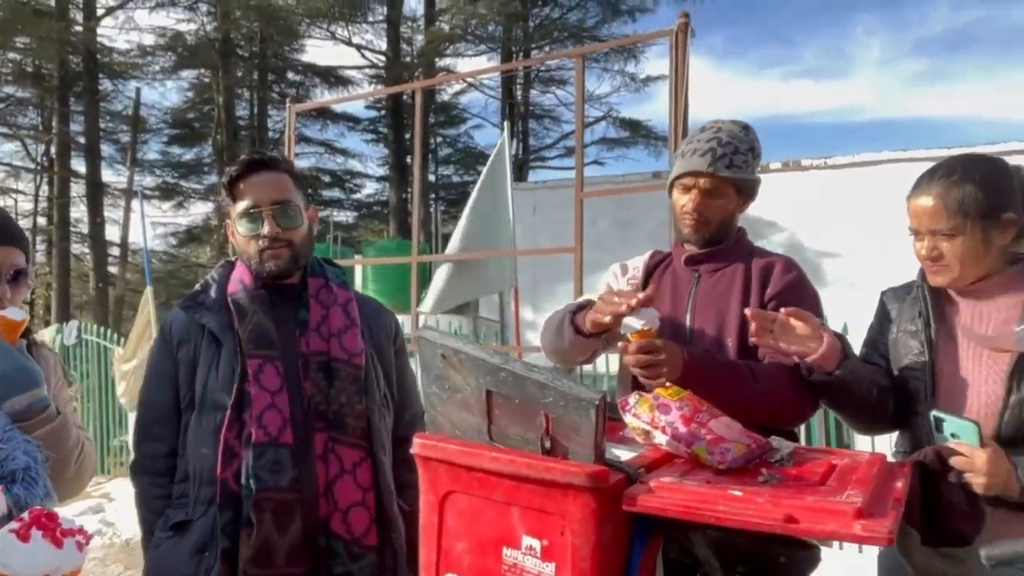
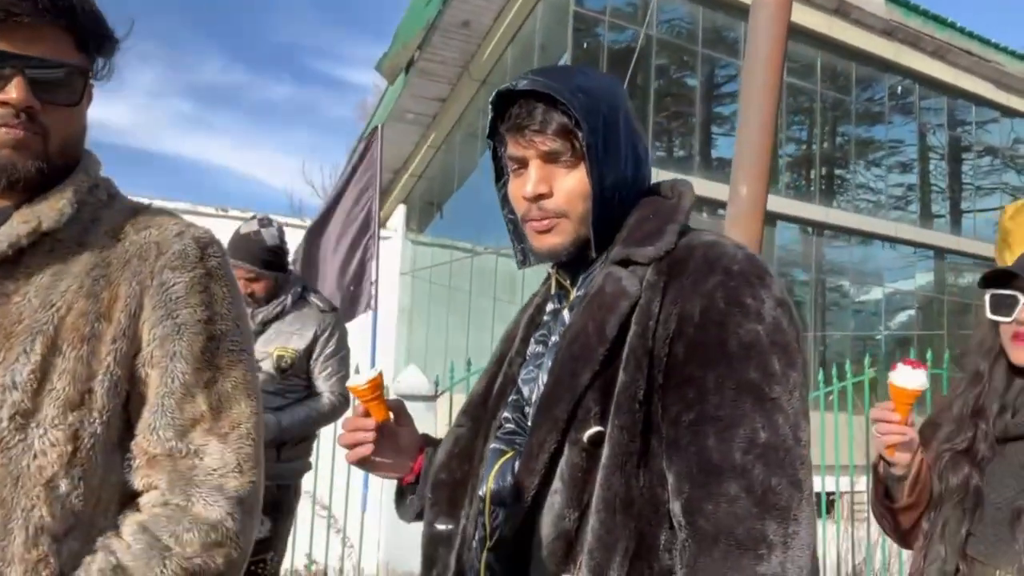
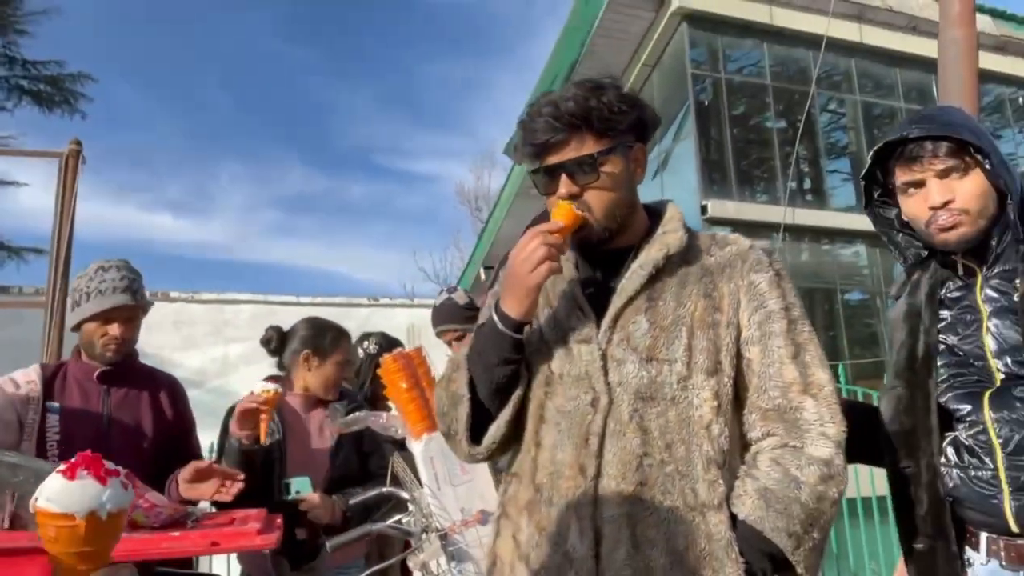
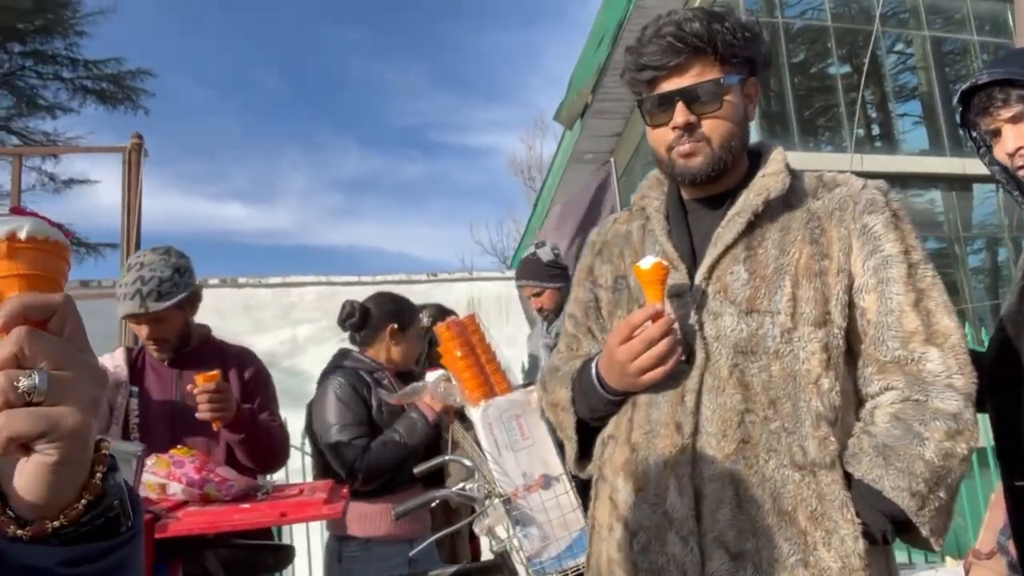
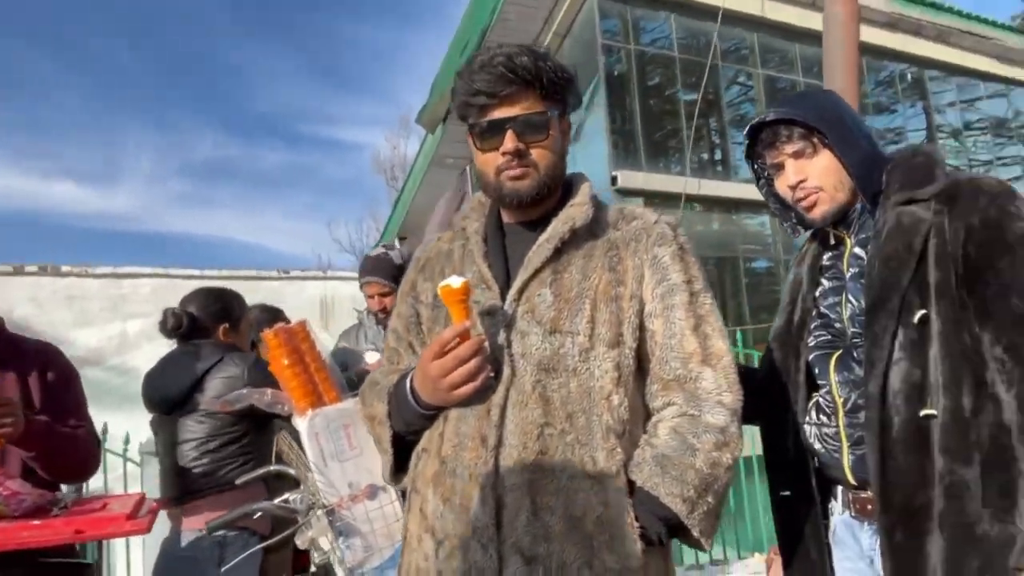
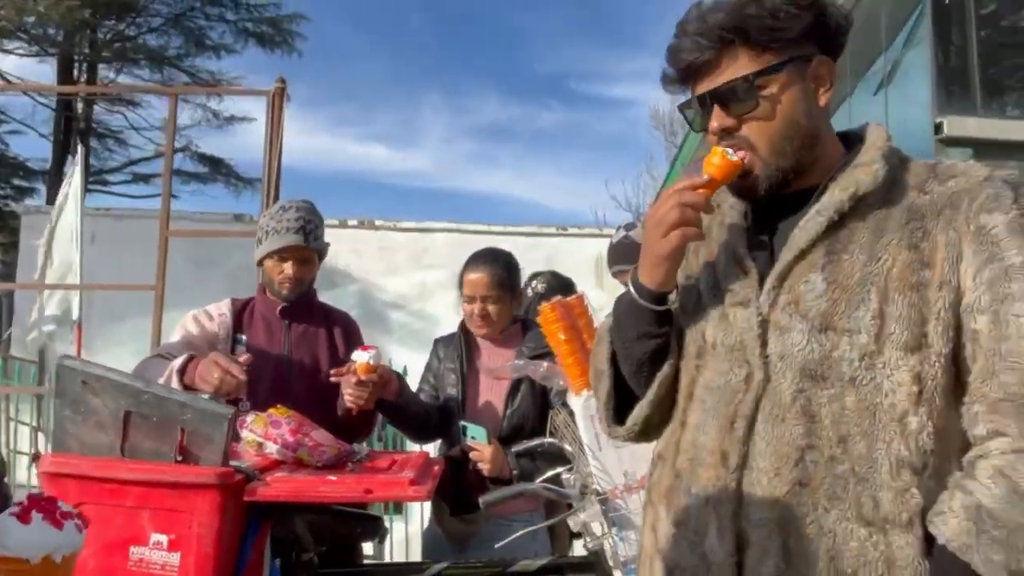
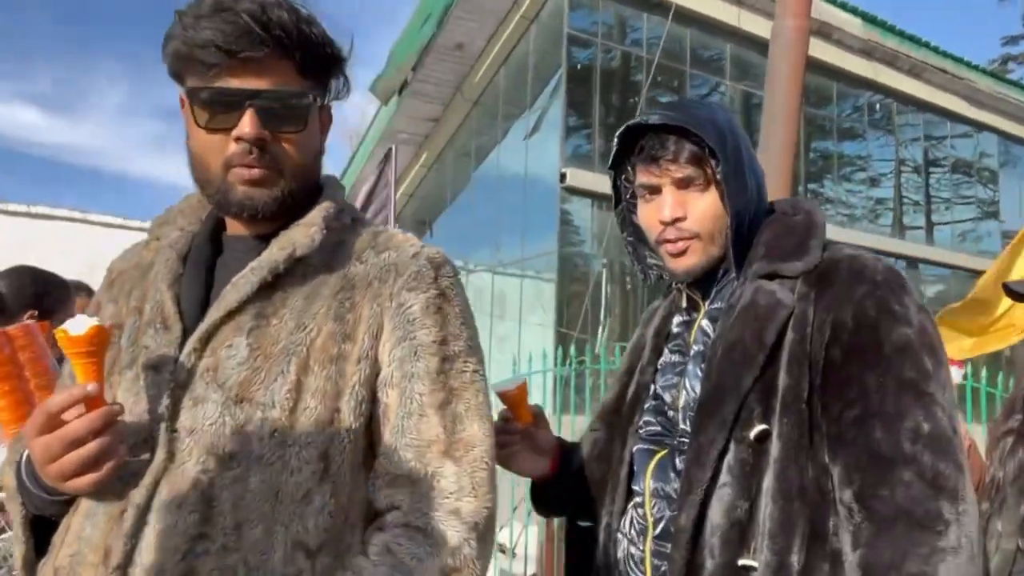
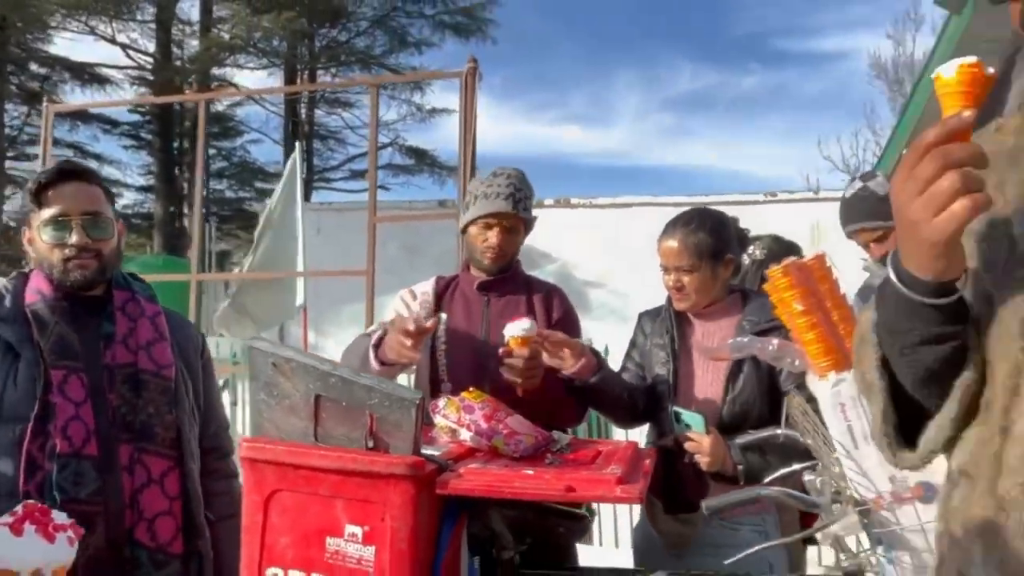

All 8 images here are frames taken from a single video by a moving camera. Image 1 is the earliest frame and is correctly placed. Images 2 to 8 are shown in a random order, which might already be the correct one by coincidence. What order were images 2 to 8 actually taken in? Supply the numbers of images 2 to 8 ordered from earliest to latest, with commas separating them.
8, 6, 3, 4, 5, 7, 2
